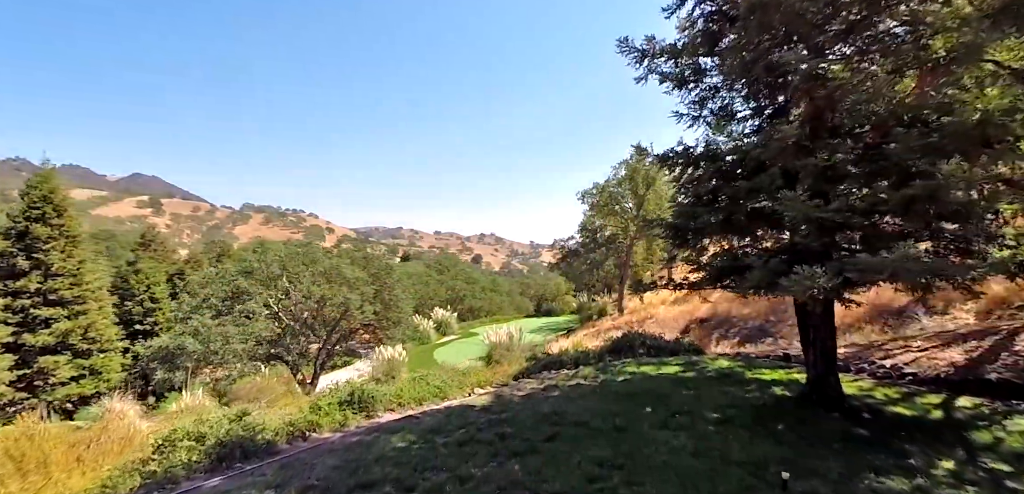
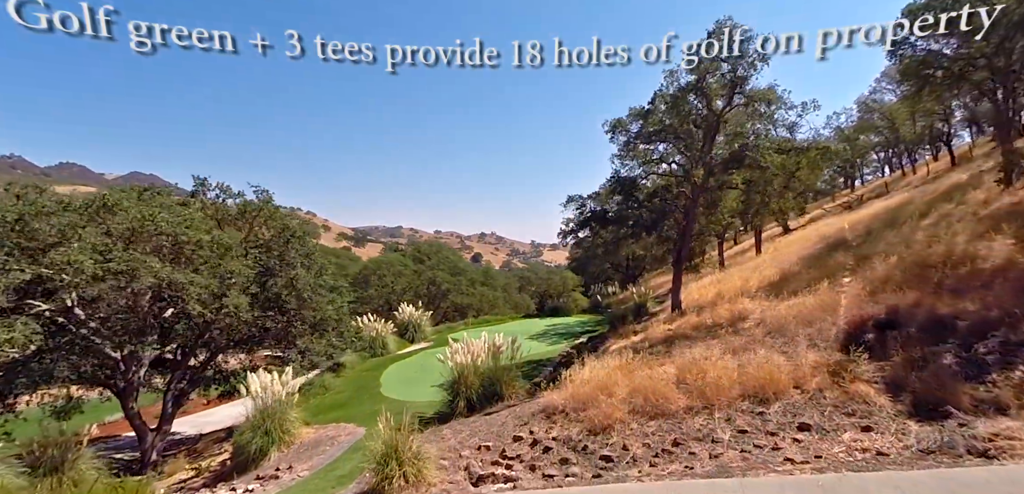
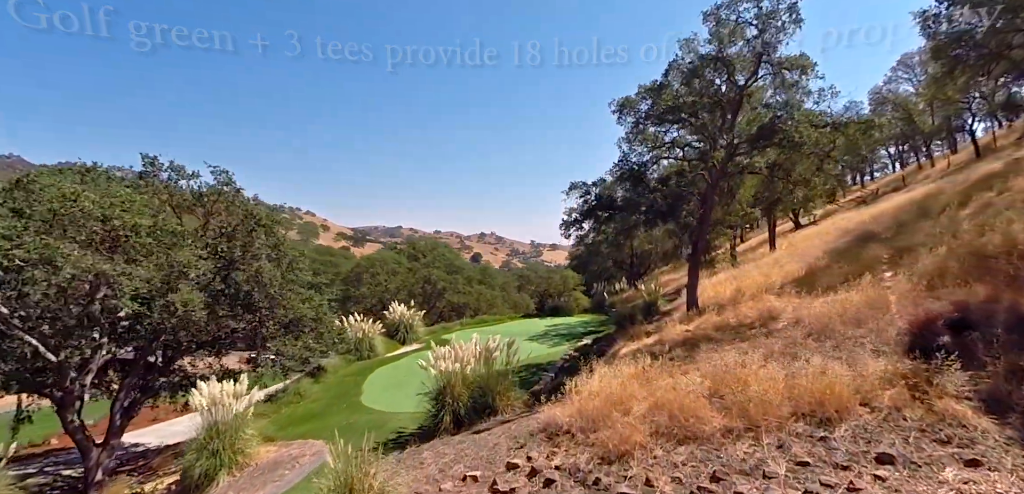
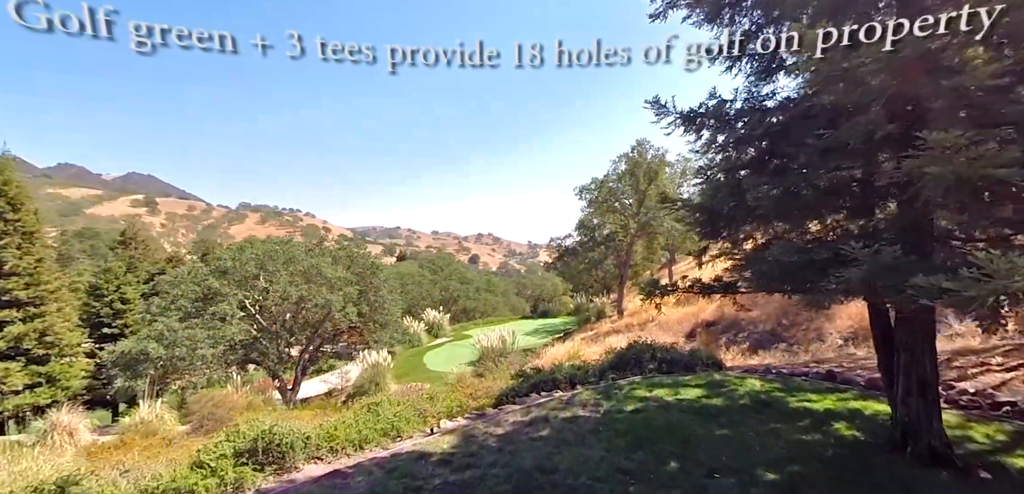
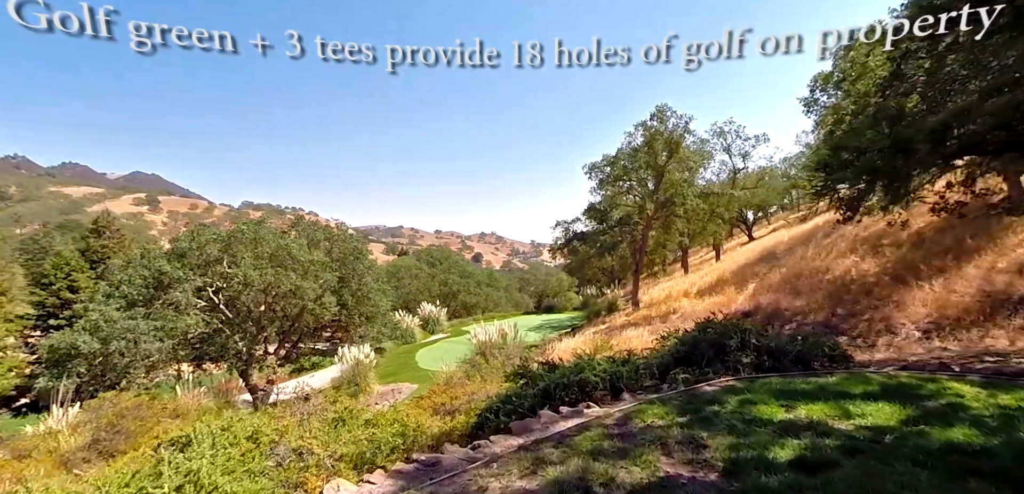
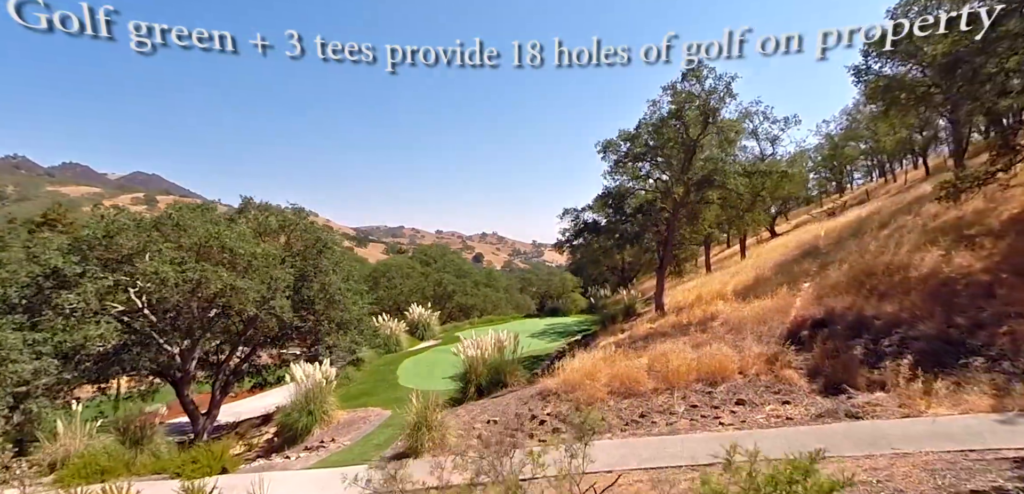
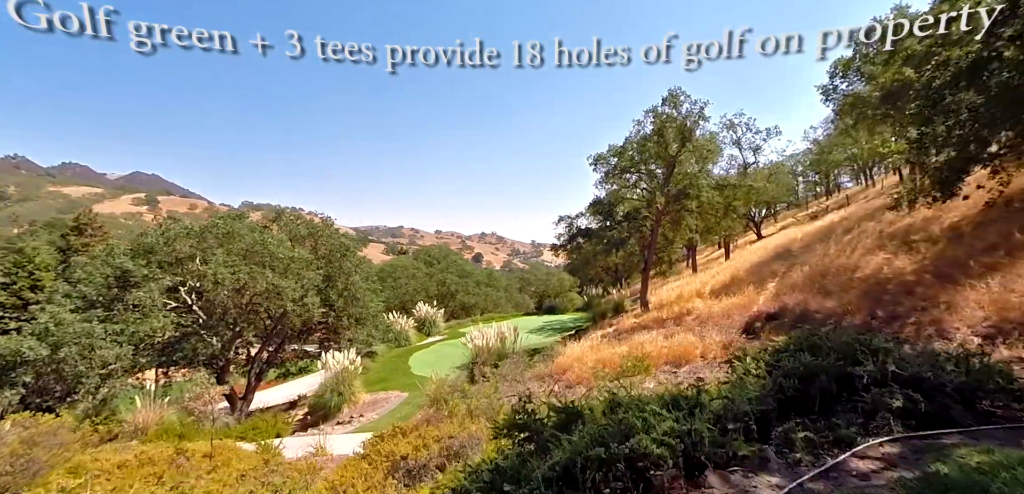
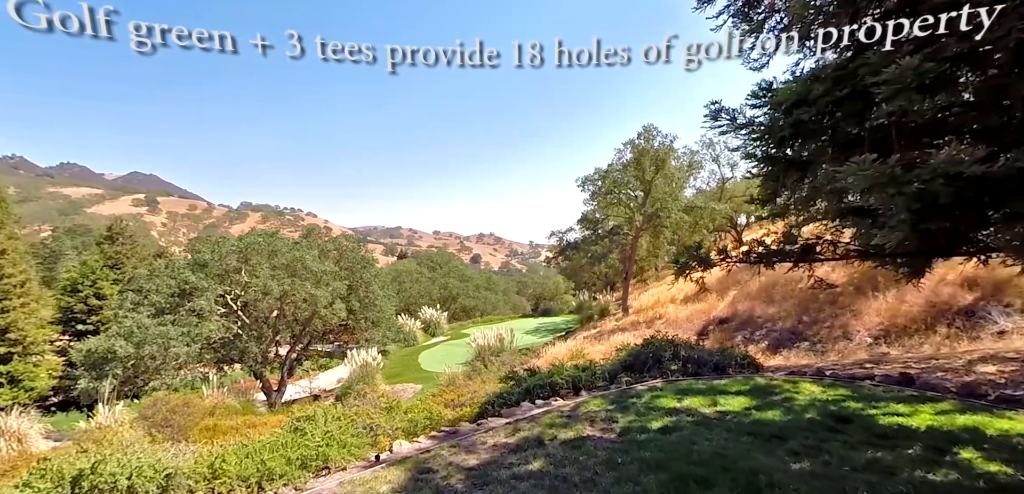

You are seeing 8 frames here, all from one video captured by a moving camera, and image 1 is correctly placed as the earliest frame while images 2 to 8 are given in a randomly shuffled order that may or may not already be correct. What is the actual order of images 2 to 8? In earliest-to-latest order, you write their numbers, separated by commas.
4, 8, 5, 7, 6, 2, 3
